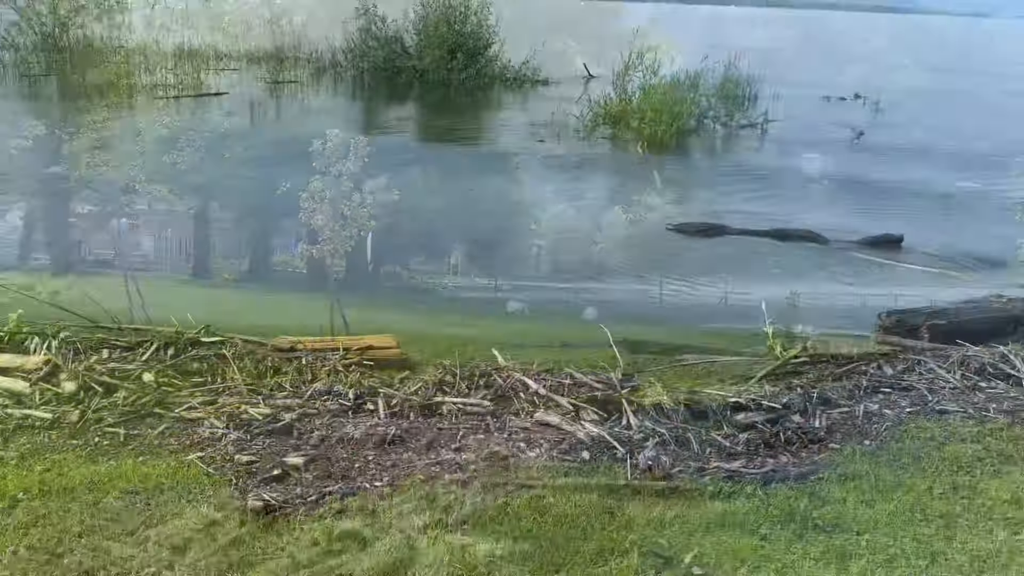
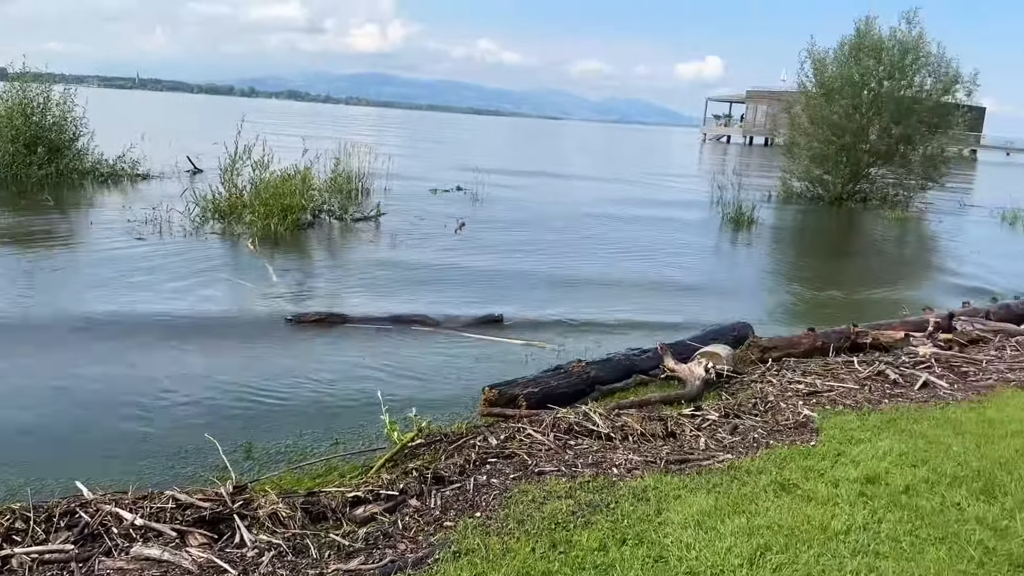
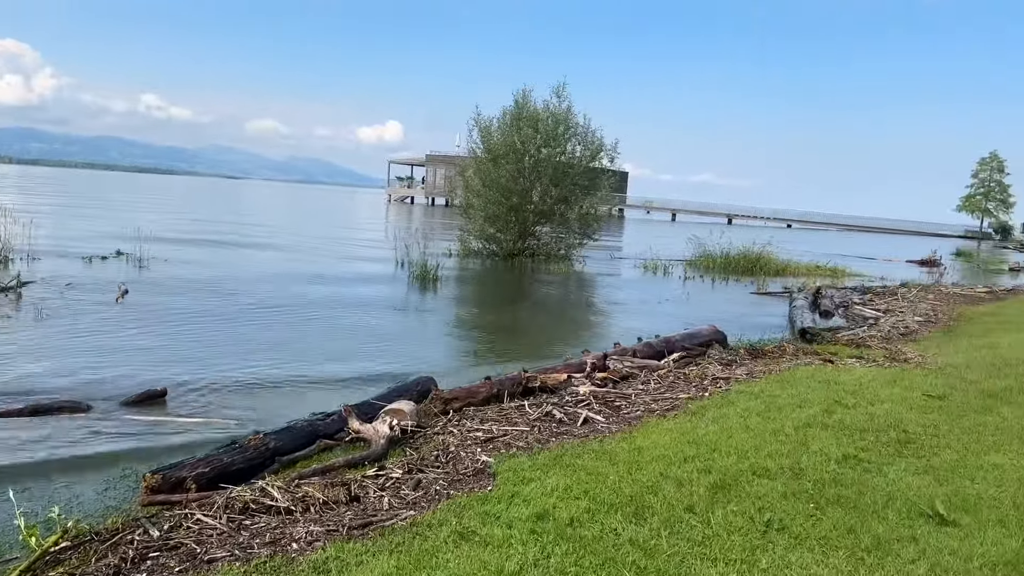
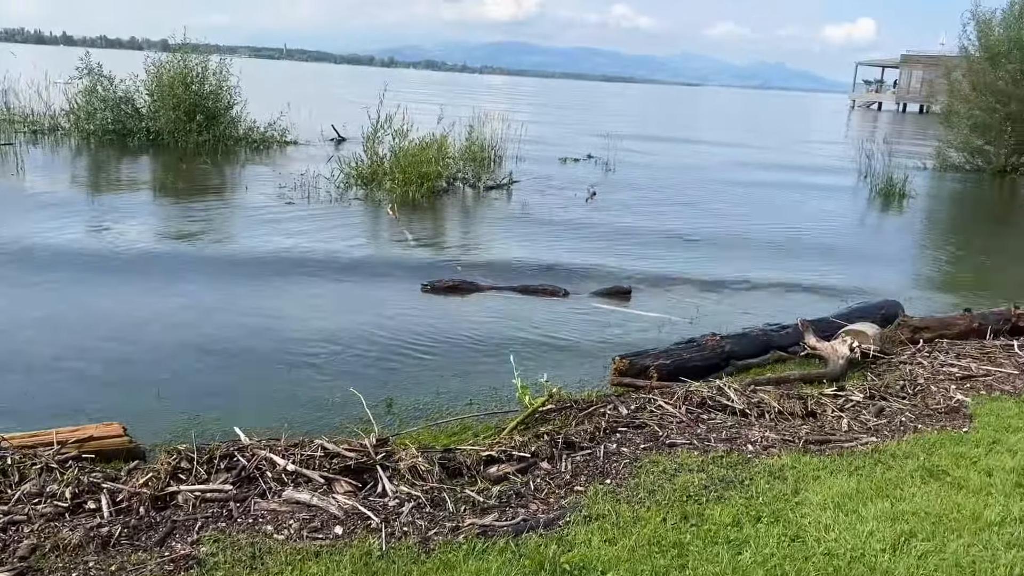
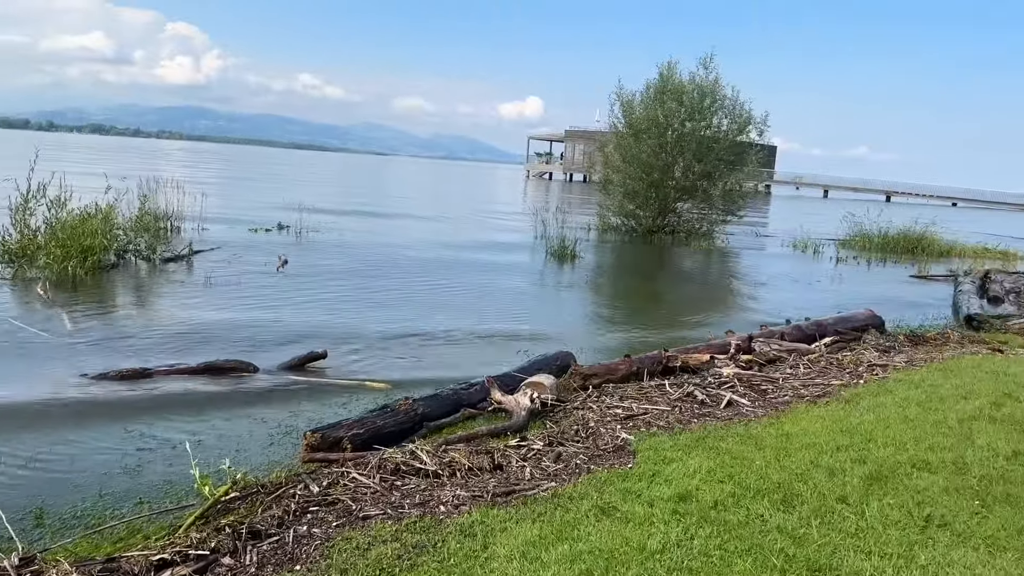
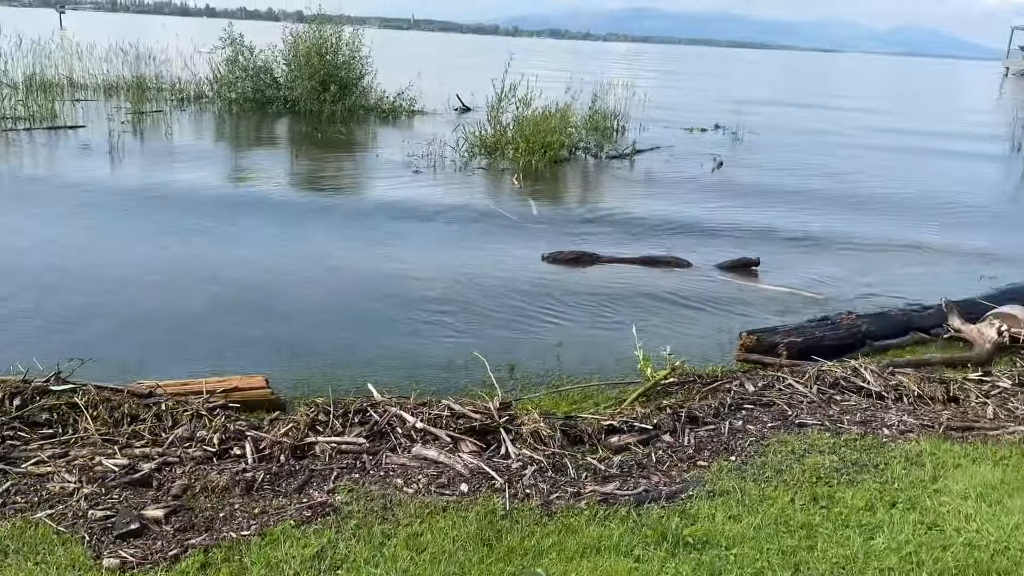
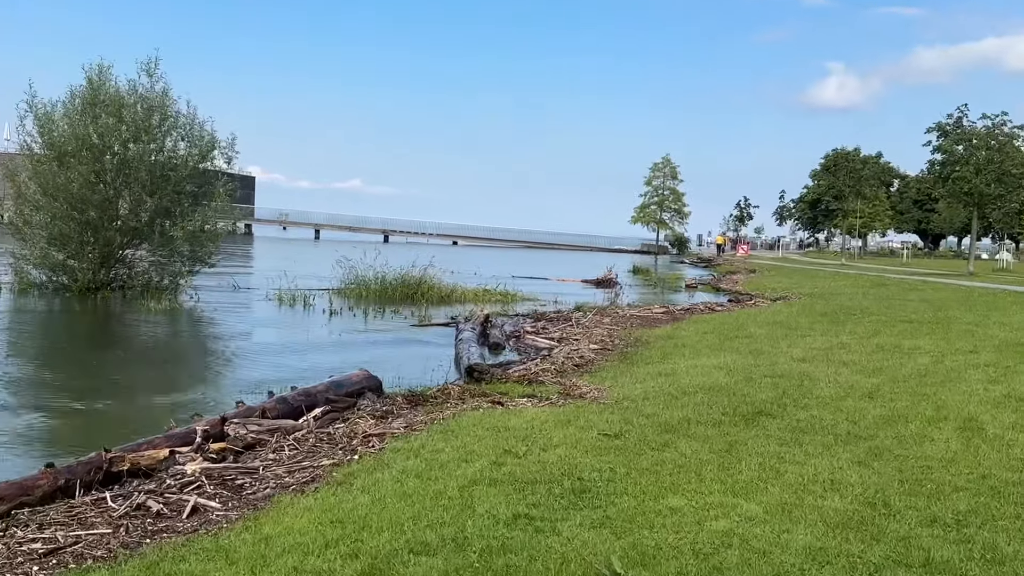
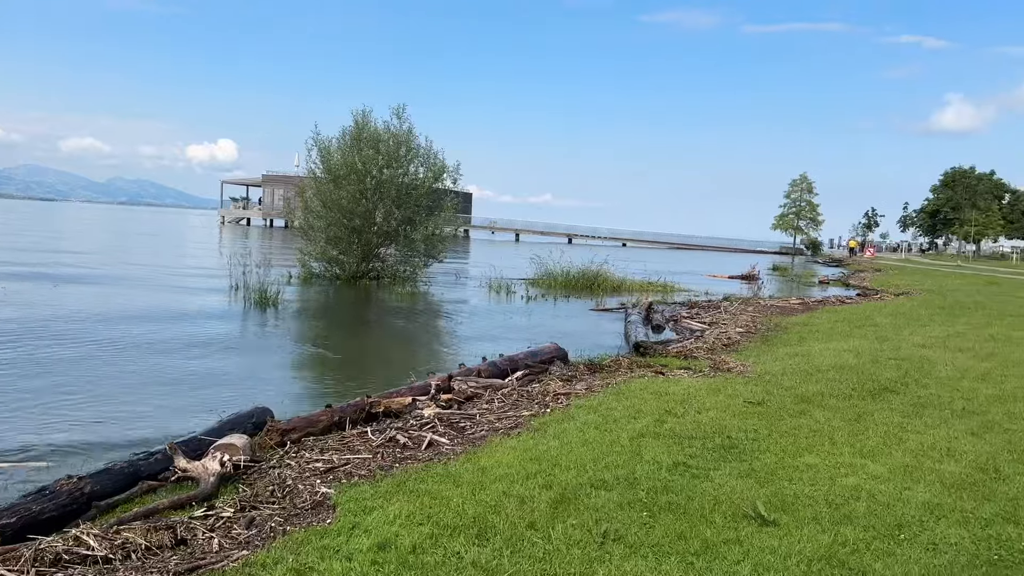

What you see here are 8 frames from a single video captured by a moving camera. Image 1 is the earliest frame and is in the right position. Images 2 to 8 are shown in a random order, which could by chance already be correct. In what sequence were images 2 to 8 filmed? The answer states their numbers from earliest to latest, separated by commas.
6, 4, 2, 5, 3, 8, 7
